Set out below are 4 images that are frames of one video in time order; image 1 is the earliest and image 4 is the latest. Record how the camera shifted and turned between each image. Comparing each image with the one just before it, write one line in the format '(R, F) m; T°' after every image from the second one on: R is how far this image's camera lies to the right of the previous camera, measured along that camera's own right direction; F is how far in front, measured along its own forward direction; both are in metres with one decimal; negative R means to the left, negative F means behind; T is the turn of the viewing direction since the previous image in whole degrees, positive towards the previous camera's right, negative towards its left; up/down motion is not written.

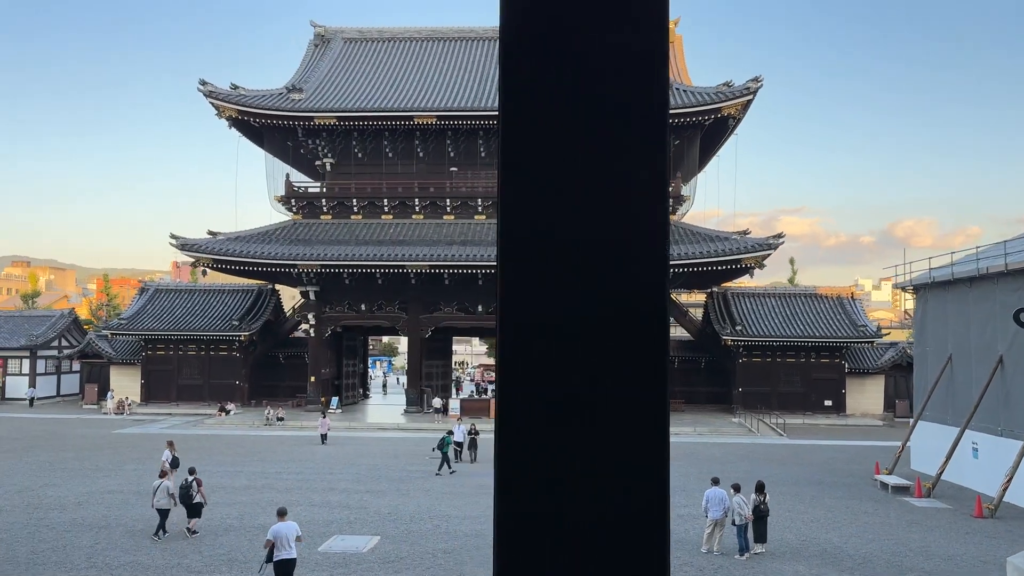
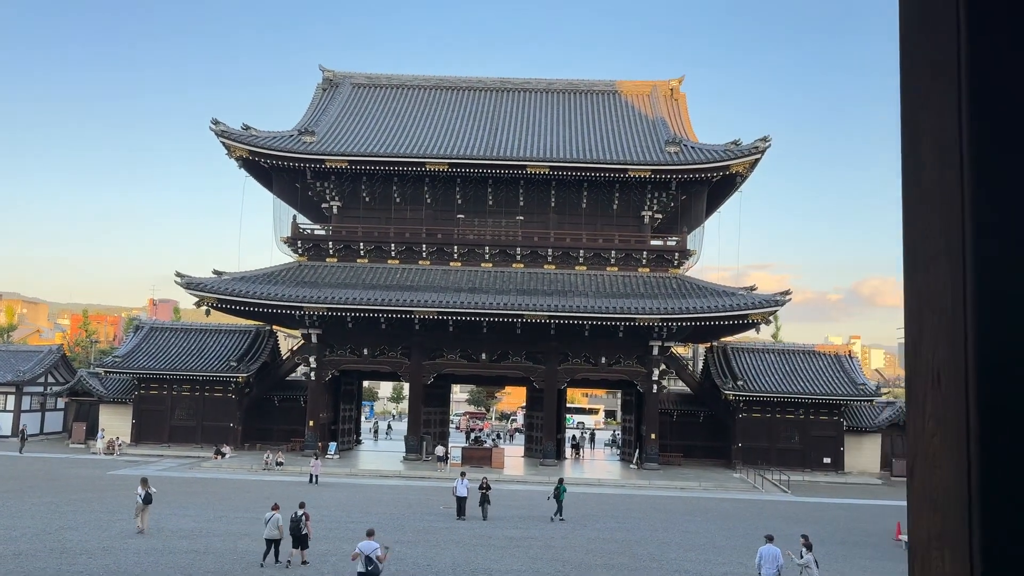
(-1.3, -0.1) m; +2°
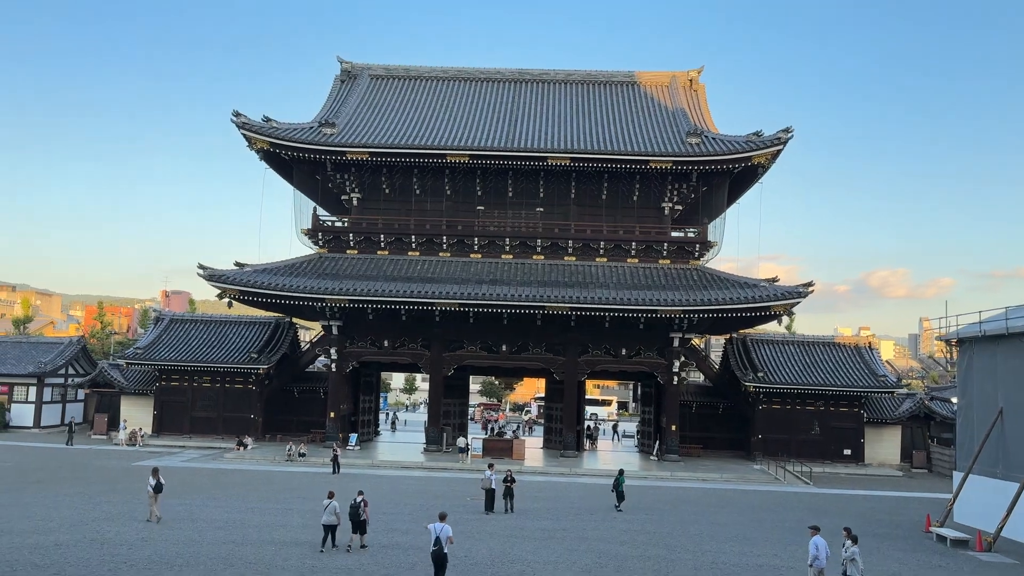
(-0.5, 0.0) m; -1°
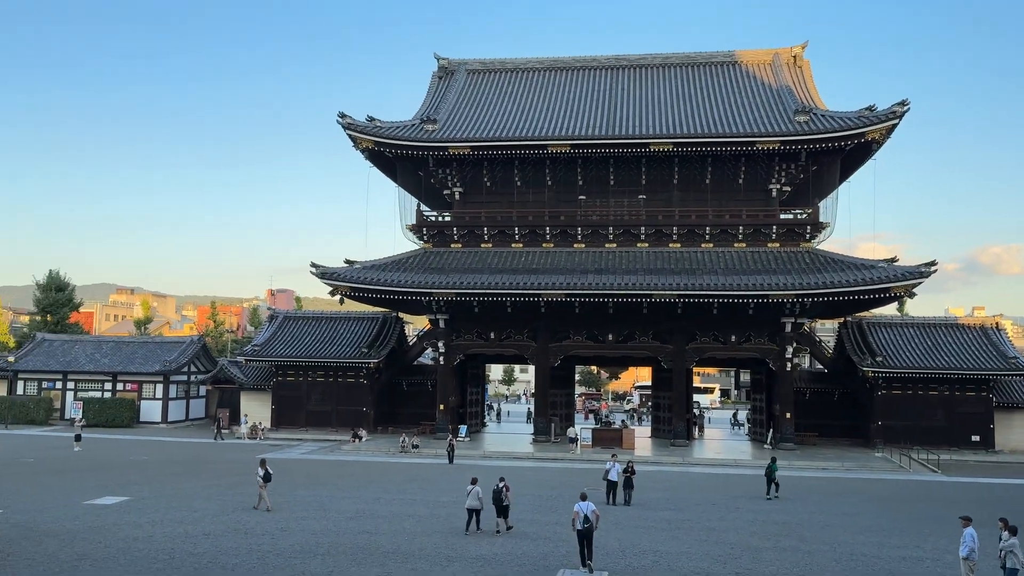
(-1.0, 0.0) m; -6°
